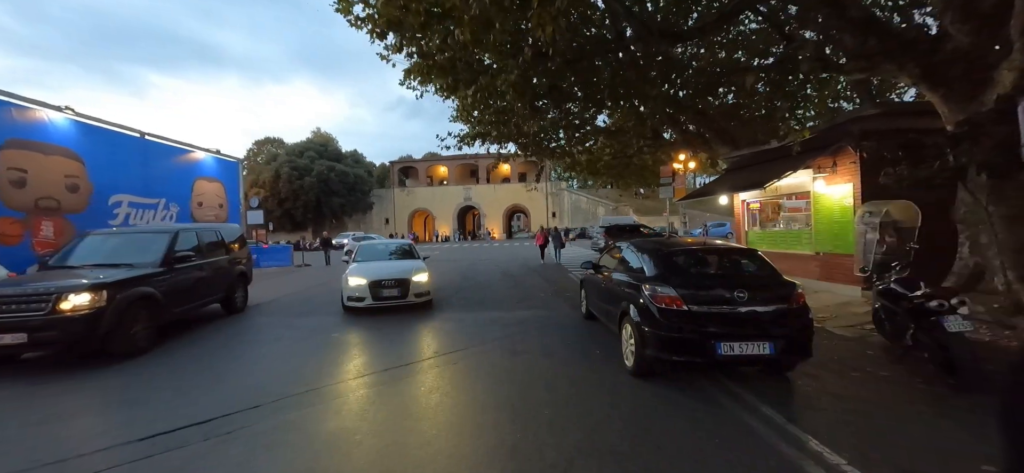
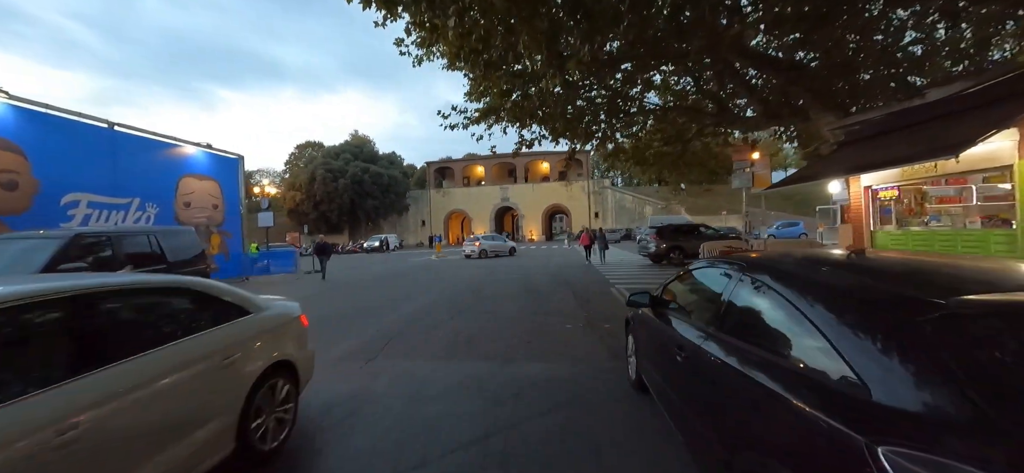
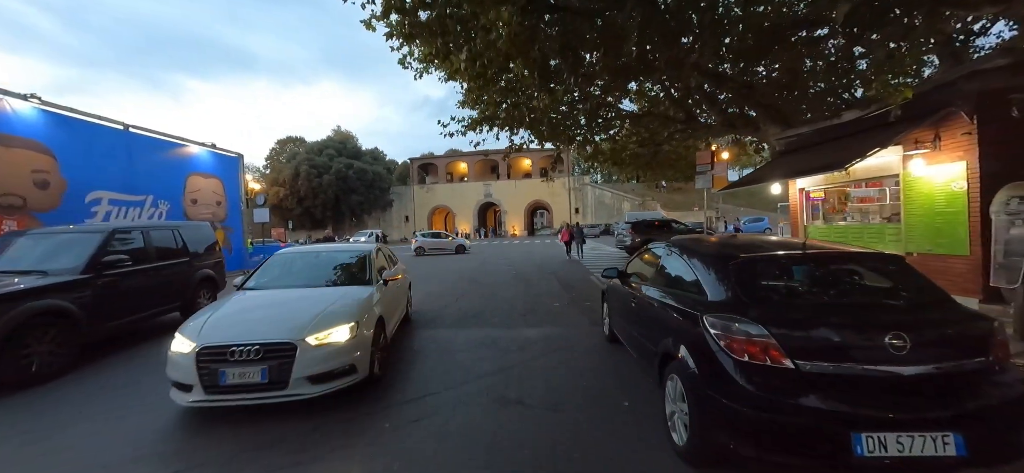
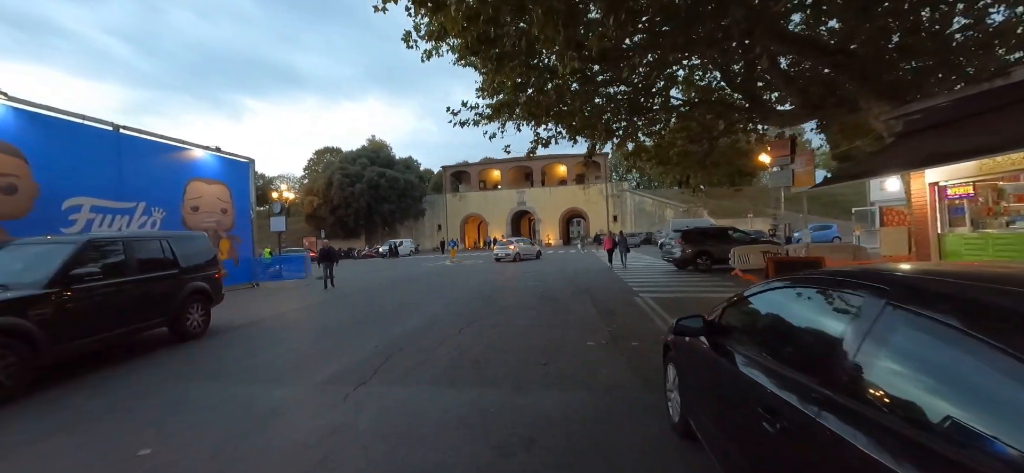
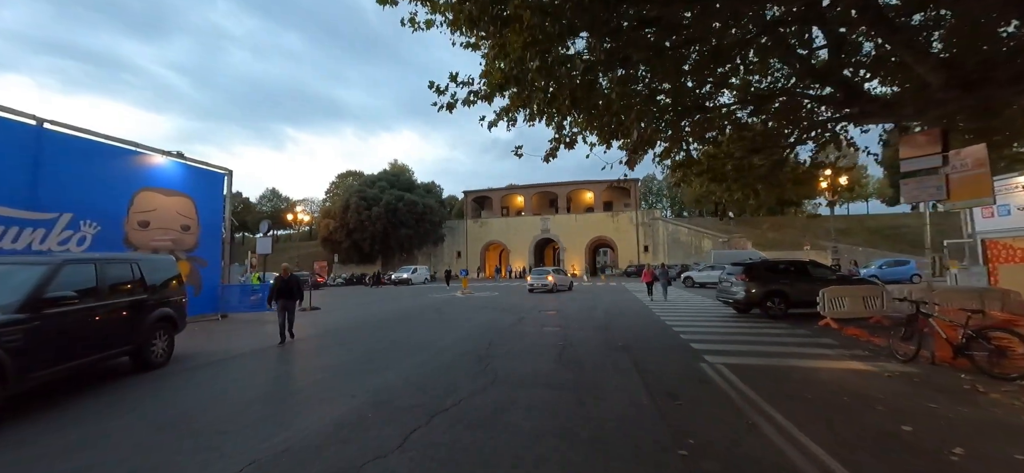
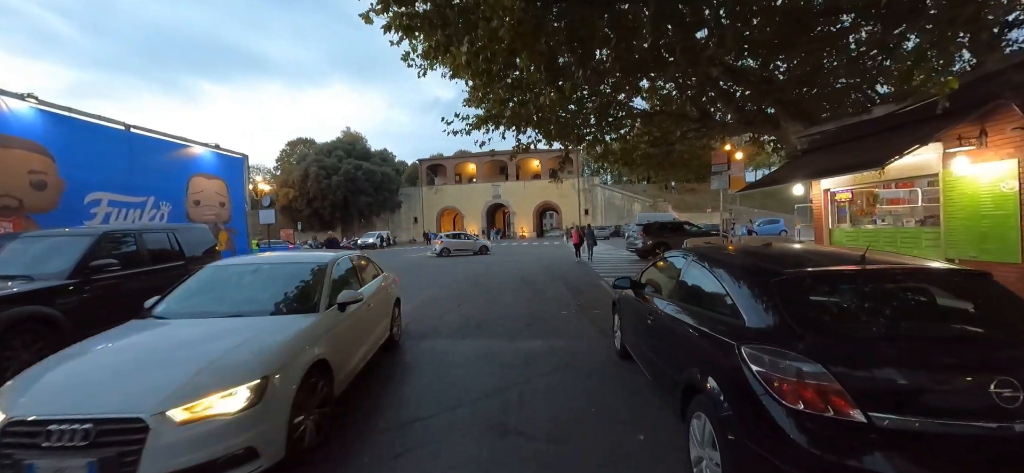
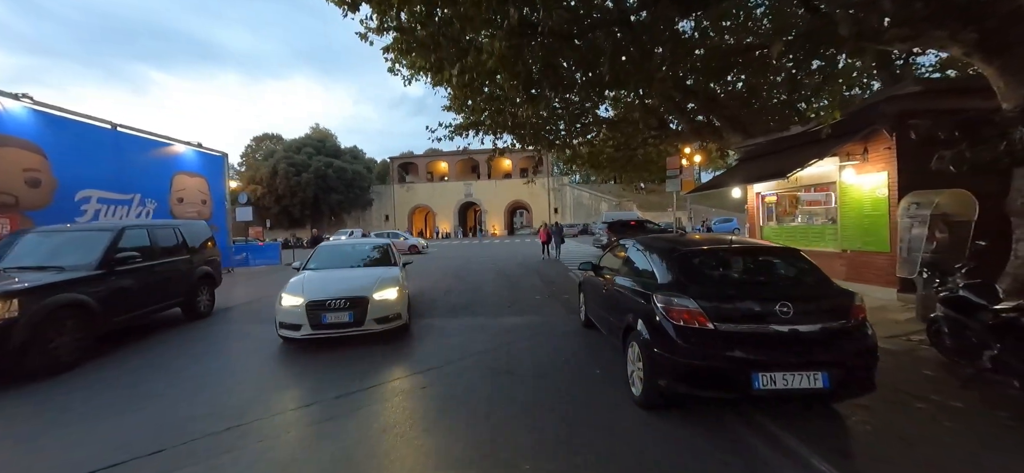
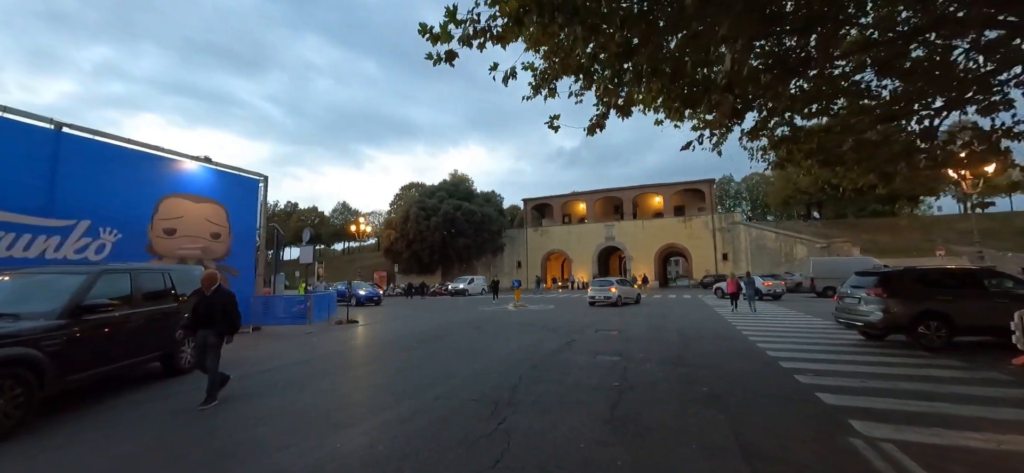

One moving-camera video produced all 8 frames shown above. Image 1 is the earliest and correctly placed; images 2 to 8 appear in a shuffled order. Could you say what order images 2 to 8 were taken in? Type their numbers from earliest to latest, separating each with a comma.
7, 3, 6, 2, 4, 5, 8
